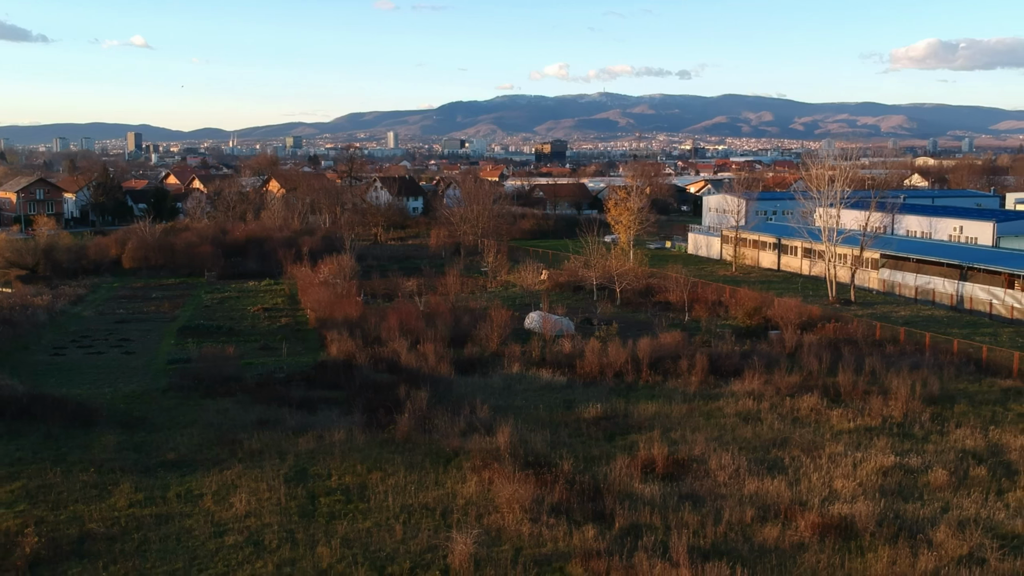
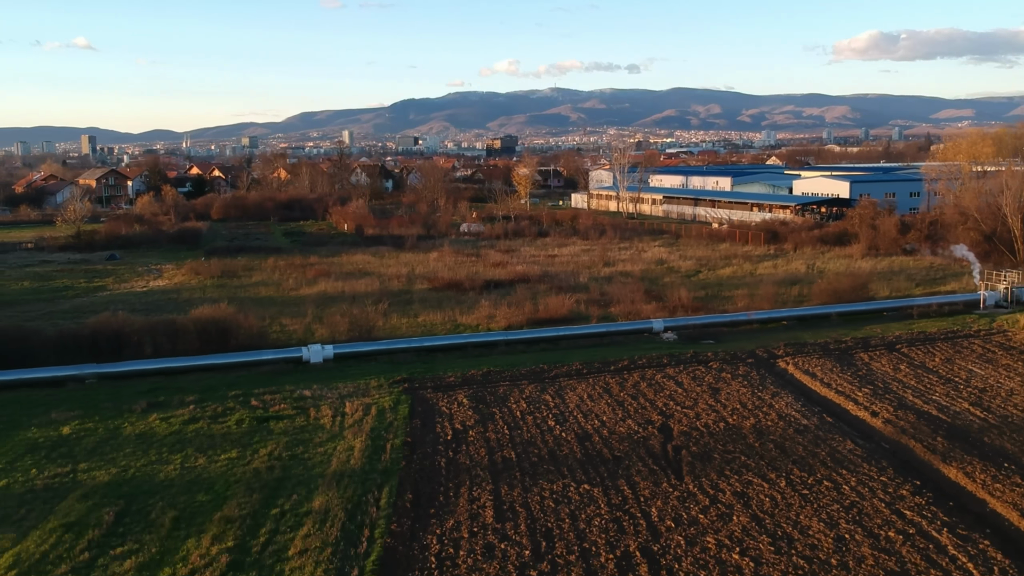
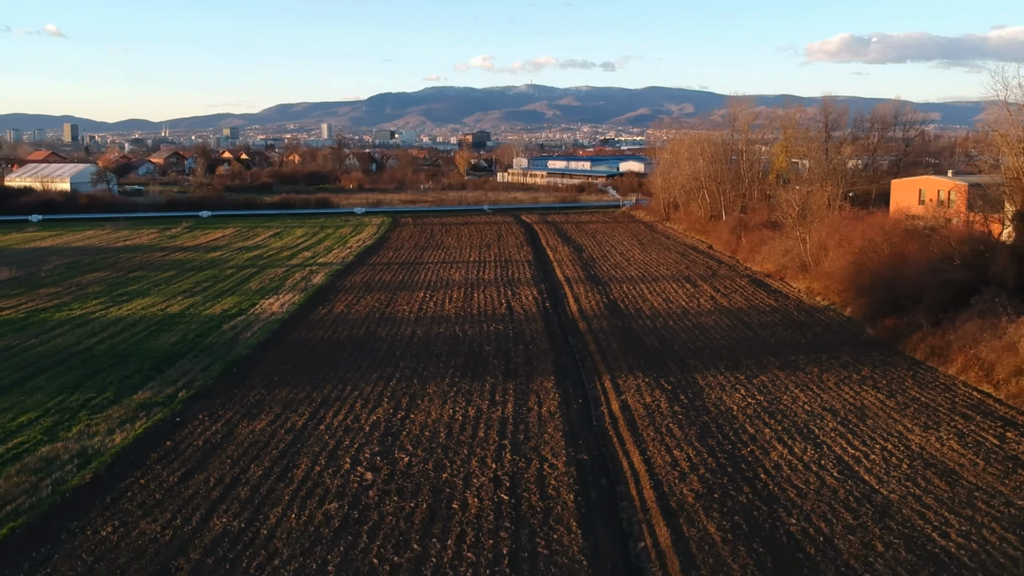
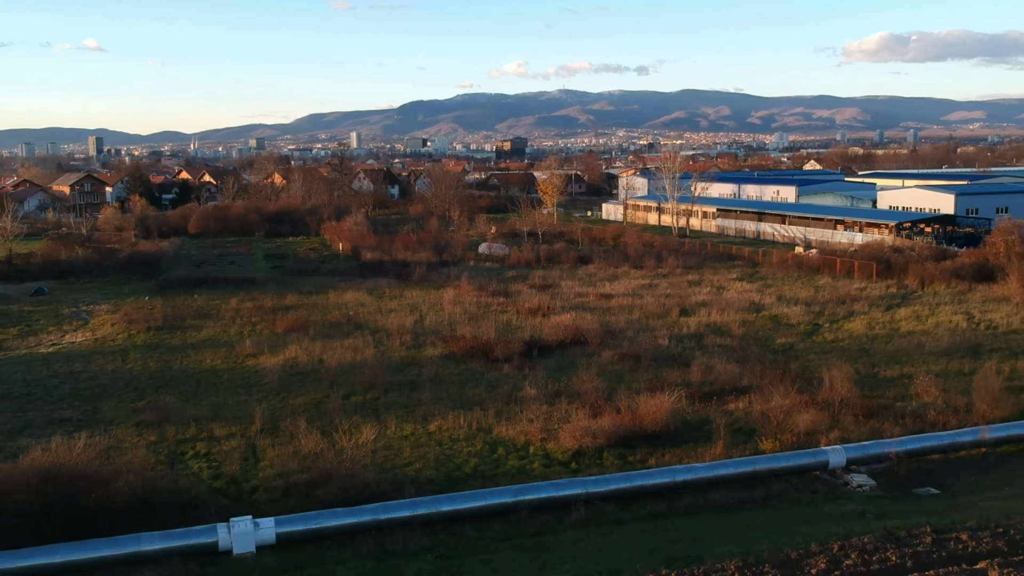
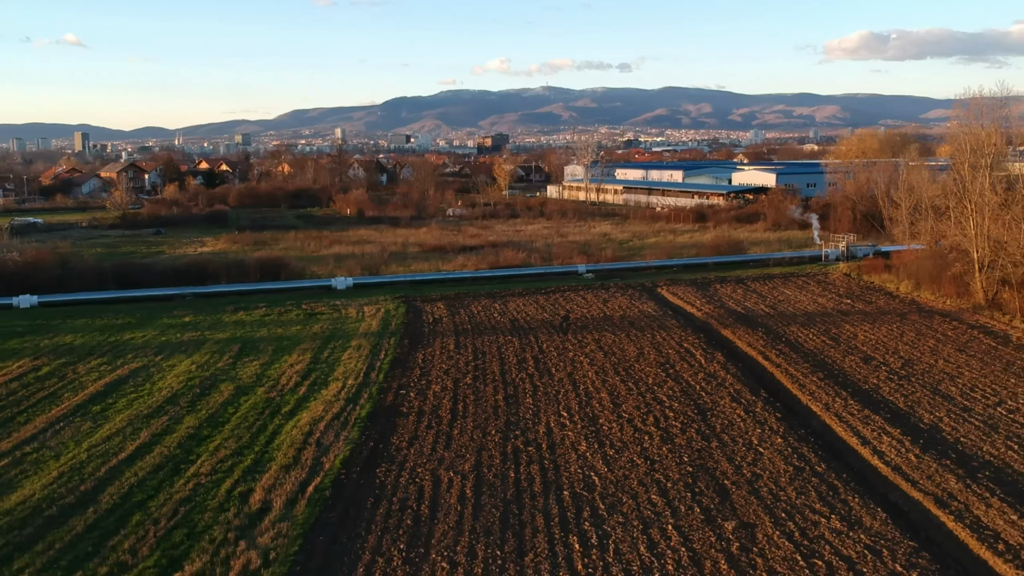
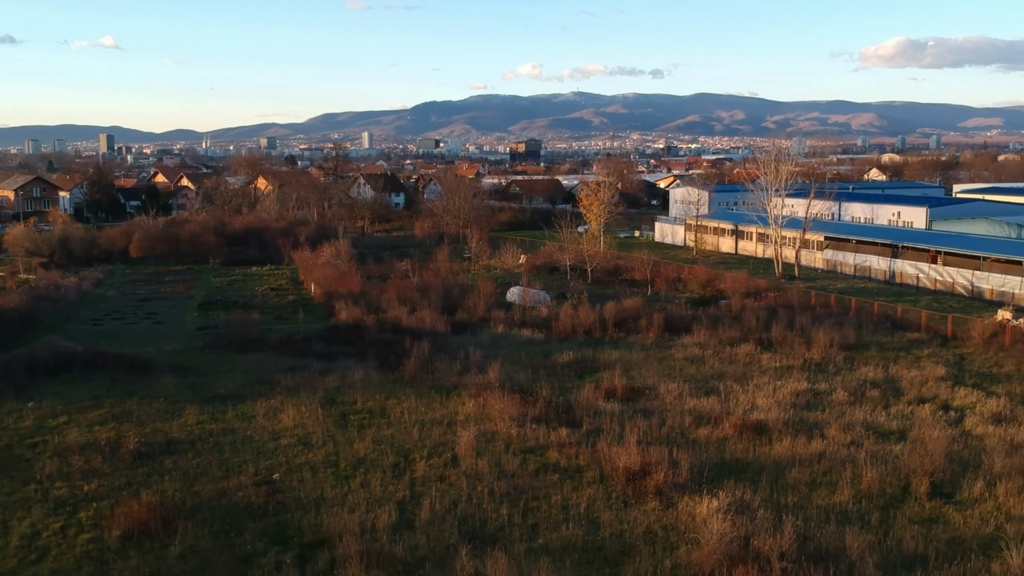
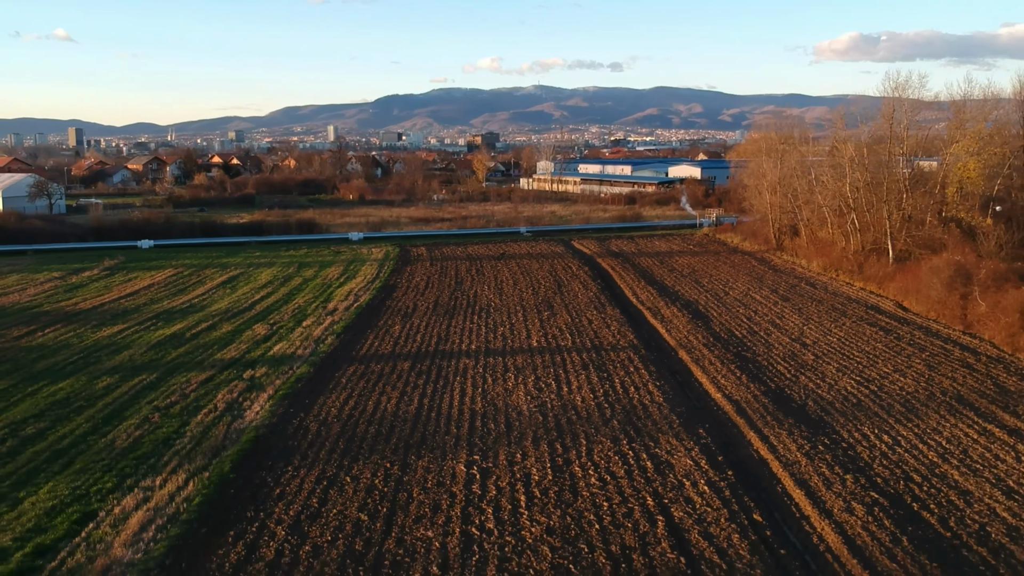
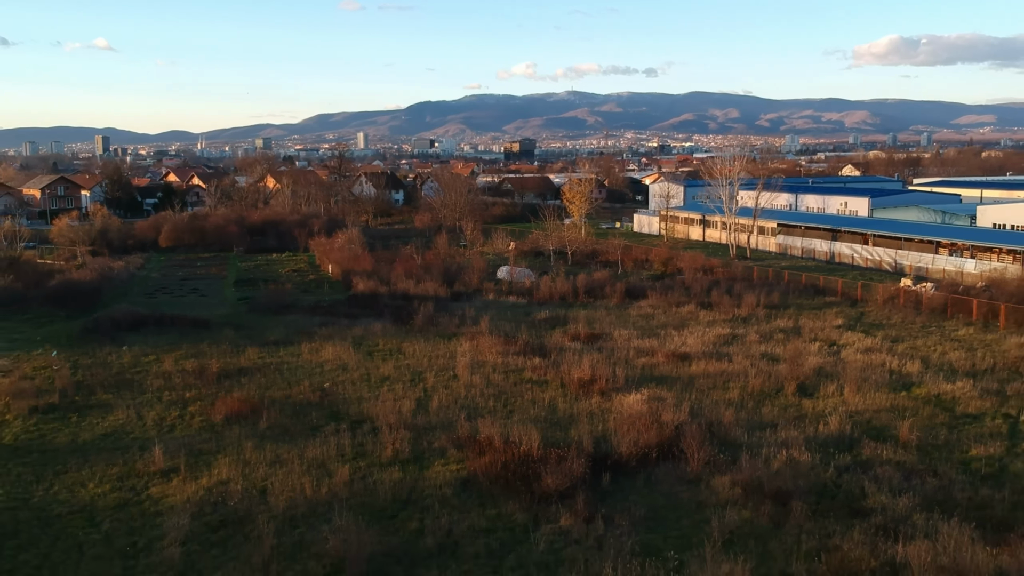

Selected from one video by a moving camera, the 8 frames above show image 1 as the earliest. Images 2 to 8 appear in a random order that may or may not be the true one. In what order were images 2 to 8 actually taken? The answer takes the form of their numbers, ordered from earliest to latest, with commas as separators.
6, 8, 4, 2, 5, 7, 3
